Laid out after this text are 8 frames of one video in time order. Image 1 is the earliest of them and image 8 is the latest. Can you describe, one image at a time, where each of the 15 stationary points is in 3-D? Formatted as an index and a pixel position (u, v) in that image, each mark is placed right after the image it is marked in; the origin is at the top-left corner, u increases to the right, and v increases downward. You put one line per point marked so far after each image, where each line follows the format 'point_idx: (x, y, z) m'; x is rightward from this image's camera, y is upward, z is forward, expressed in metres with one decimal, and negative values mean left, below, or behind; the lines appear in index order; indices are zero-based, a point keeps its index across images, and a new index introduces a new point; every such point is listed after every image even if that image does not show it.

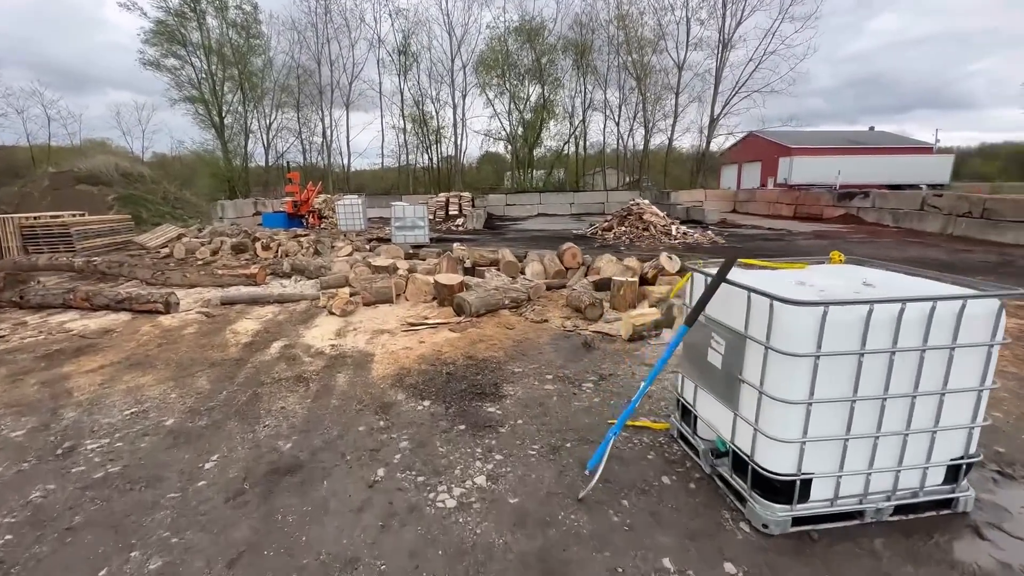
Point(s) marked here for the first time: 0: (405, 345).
0: (-1.0, -0.6, +4.5) m
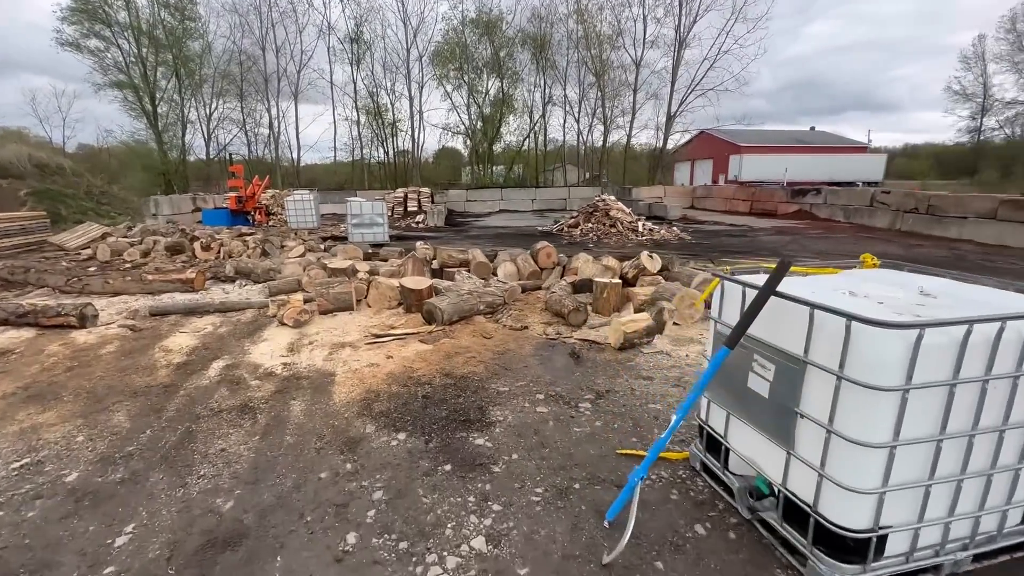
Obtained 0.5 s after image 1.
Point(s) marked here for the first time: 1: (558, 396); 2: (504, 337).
0: (-1.2, -0.6, +4.0) m
1: (+0.3, -0.8, +3.3) m
2: (-0.1, -0.5, +4.6) m
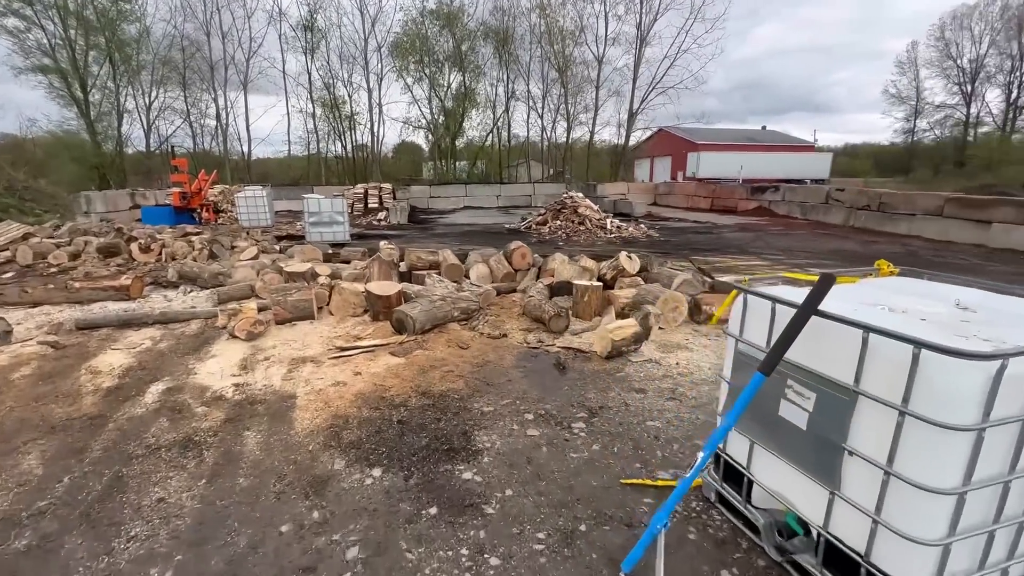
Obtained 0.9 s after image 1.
0: (-1.3, -0.7, +3.6) m
1: (+0.2, -0.8, +3.0) m
2: (-0.3, -0.5, +4.3) m
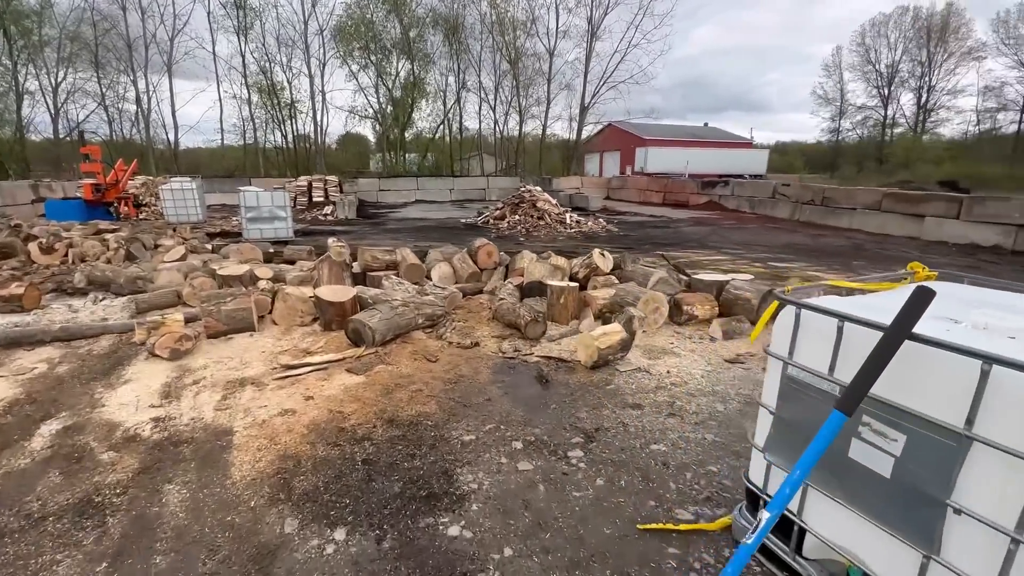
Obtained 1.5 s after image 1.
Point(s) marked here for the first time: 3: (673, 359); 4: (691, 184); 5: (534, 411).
0: (-1.5, -0.8, +3.0) m
1: (+0.2, -0.9, +2.6) m
2: (-0.5, -0.6, +3.9) m
3: (+1.3, -0.6, +3.8) m
4: (+7.0, +4.1, +18.4) m
5: (+0.1, -0.8, +3.0) m
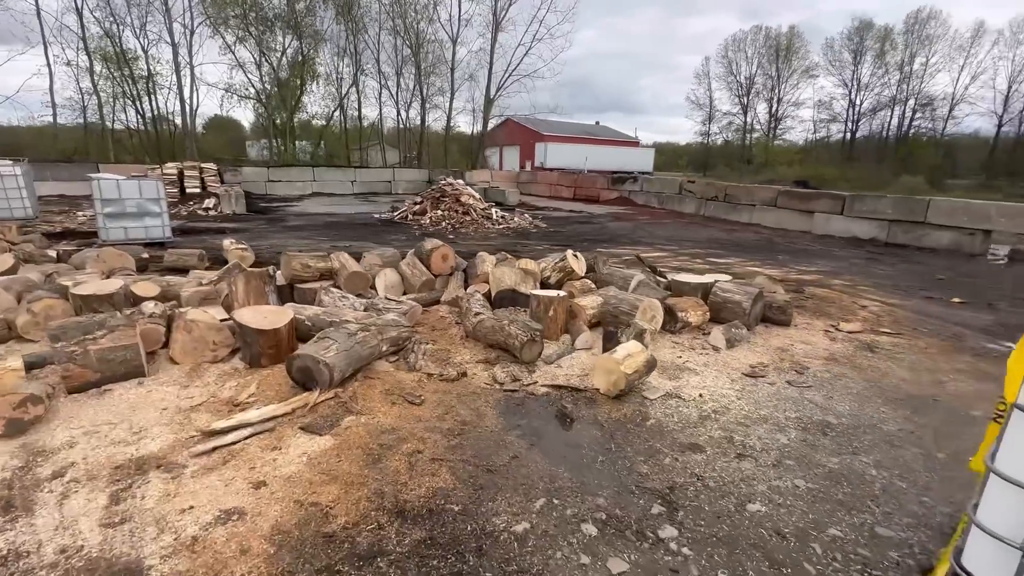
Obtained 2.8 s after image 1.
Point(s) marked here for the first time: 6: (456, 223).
0: (-1.2, -0.9, +2.0) m
1: (+0.4, -1.0, +2.0) m
2: (-0.5, -0.7, +3.0) m
3: (+1.3, -0.6, +3.3) m
4: (+3.6, +4.3, +18.7) m
5: (+0.3, -0.9, +2.3) m
6: (-1.3, +1.5, +10.9) m
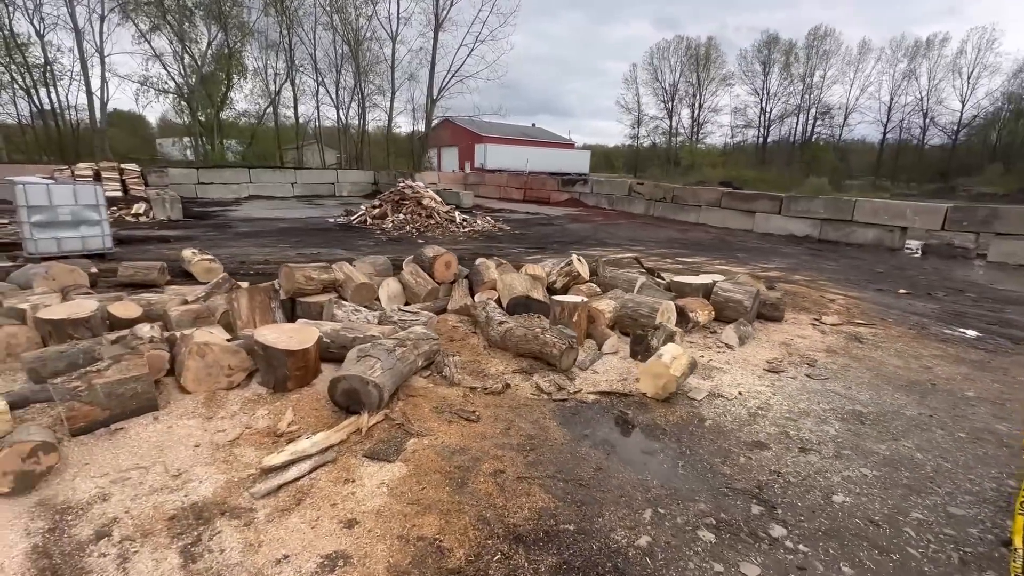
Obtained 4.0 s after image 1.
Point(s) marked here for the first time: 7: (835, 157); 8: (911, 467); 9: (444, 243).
0: (-0.7, -1.0, +1.8) m
1: (+0.9, -1.0, +2.0) m
2: (-0.1, -0.8, +2.9) m
3: (+1.6, -0.7, +3.5) m
4: (+1.6, +4.3, +19.0) m
5: (+0.8, -0.9, +2.3) m
6: (-2.1, +1.4, +10.7) m
7: (+13.0, +5.4, +19.1) m
8: (+2.1, -0.9, +2.5) m
9: (-1.4, +0.9, +9.4) m
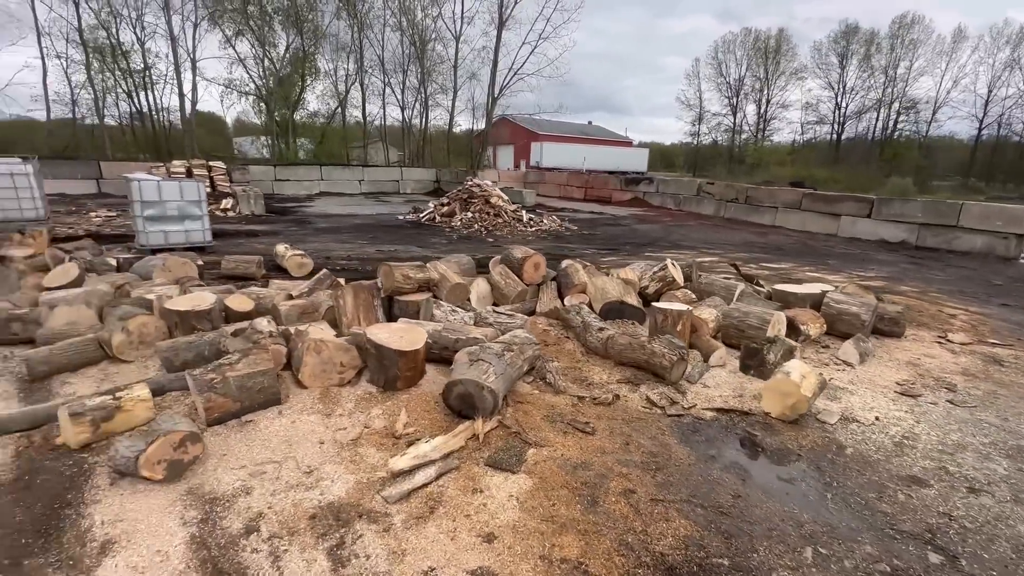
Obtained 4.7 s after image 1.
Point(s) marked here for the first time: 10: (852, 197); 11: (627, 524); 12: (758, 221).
0: (-0.2, -1.0, +1.8) m
1: (+1.5, -1.1, +1.8) m
2: (+0.6, -0.8, +2.8) m
3: (+2.3, -0.7, +3.2) m
4: (+4.1, +4.3, +18.6) m
5: (+1.4, -1.0, +2.1) m
6: (-0.5, +1.4, +10.7) m
7: (+15.5, +5.0, +17.5) m
8: (+2.7, -1.0, +2.1) m
9: (0.0, +0.9, +9.4) m
10: (+8.8, +2.4, +12.2) m
11: (+0.5, -1.0, +2.0) m
12: (+7.5, +2.1, +14.3) m
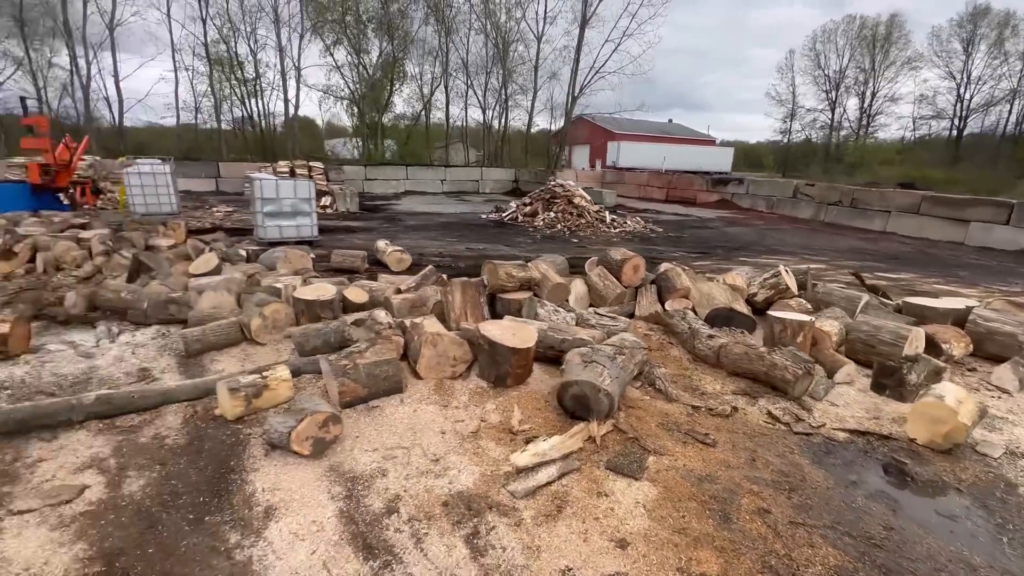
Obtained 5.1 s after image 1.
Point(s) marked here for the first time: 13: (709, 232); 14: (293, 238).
0: (+0.3, -1.0, +1.7) m
1: (+2.0, -1.2, +1.5) m
2: (+1.2, -0.8, +2.7) m
3: (+3.0, -0.8, +2.8) m
4: (+7.2, +4.0, +17.8) m
5: (+1.9, -1.1, +1.9) m
6: (+1.4, +1.4, +10.6) m
7: (+18.3, +4.3, +15.1) m
8: (+3.2, -1.2, +1.7) m
9: (+1.7, +0.9, +9.2) m
10: (+10.8, +2.0, +10.7) m
11: (+1.0, -1.0, +1.9) m
12: (+9.9, +1.7, +13.1) m
13: (+4.7, +1.3, +11.2) m
14: (-3.5, +0.8, +7.5) m
